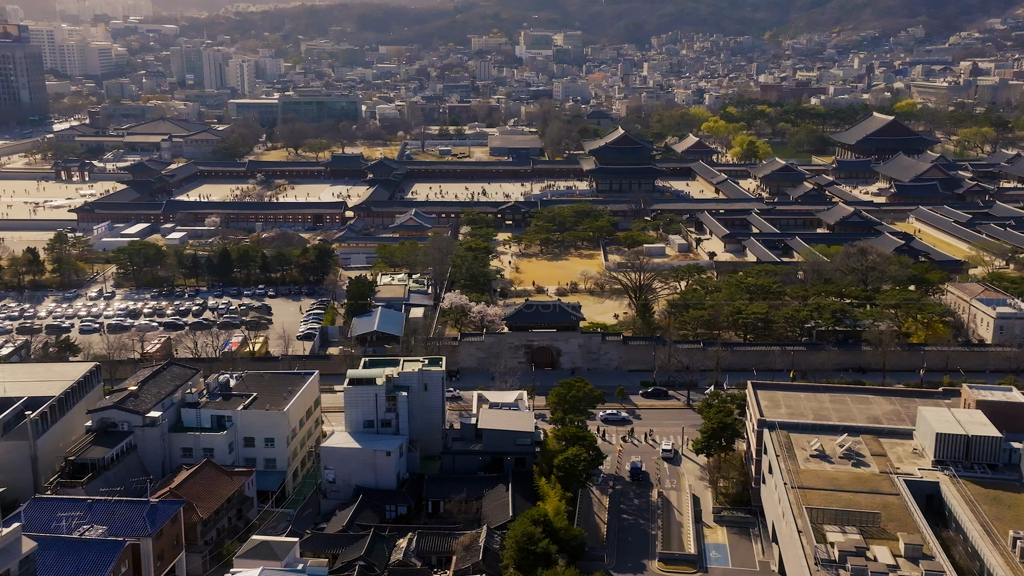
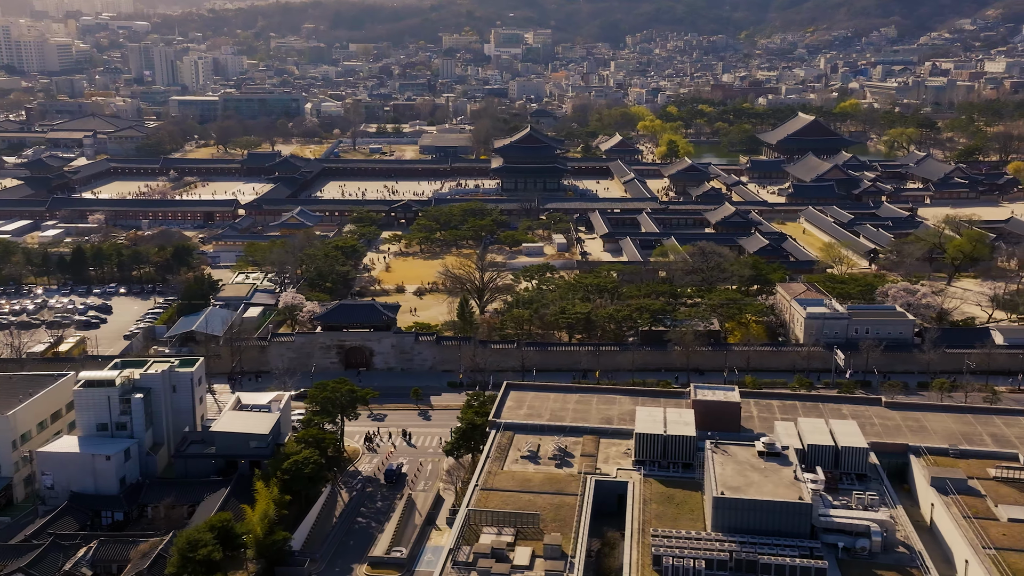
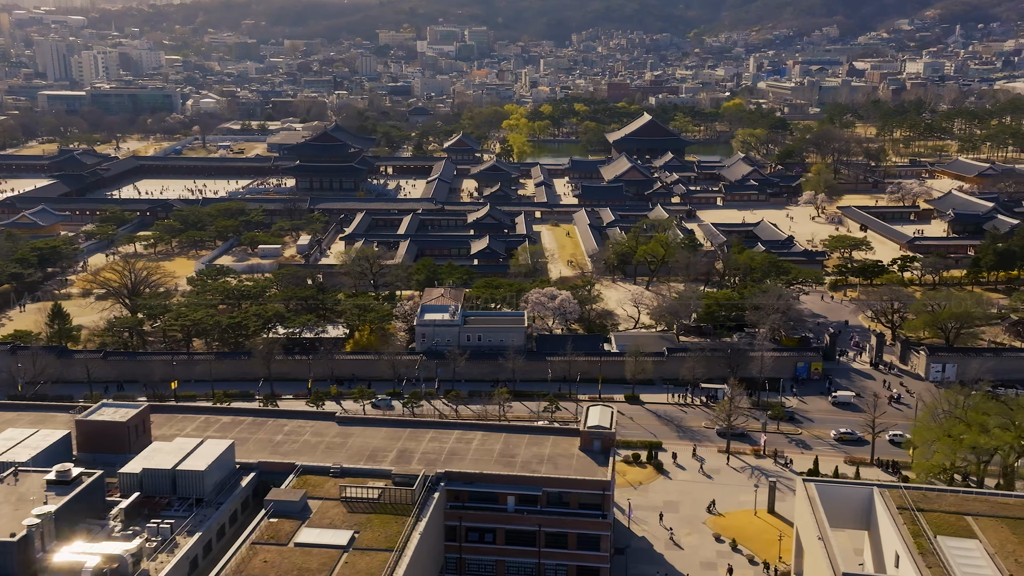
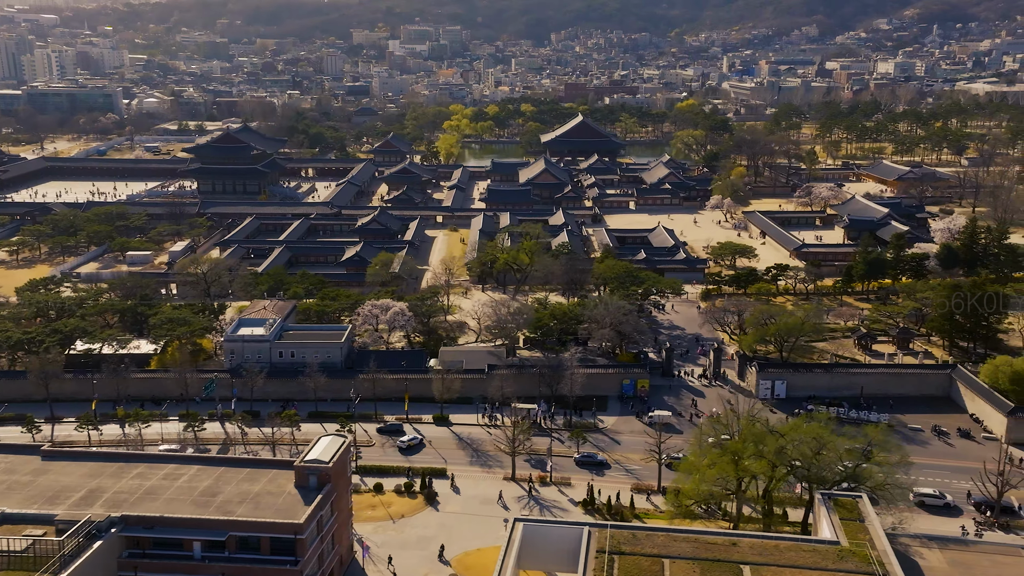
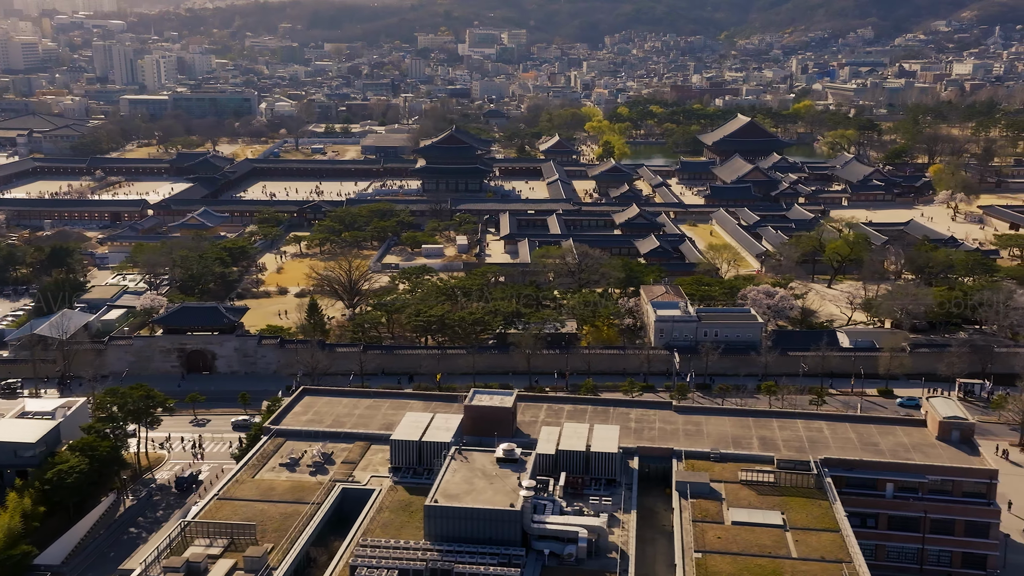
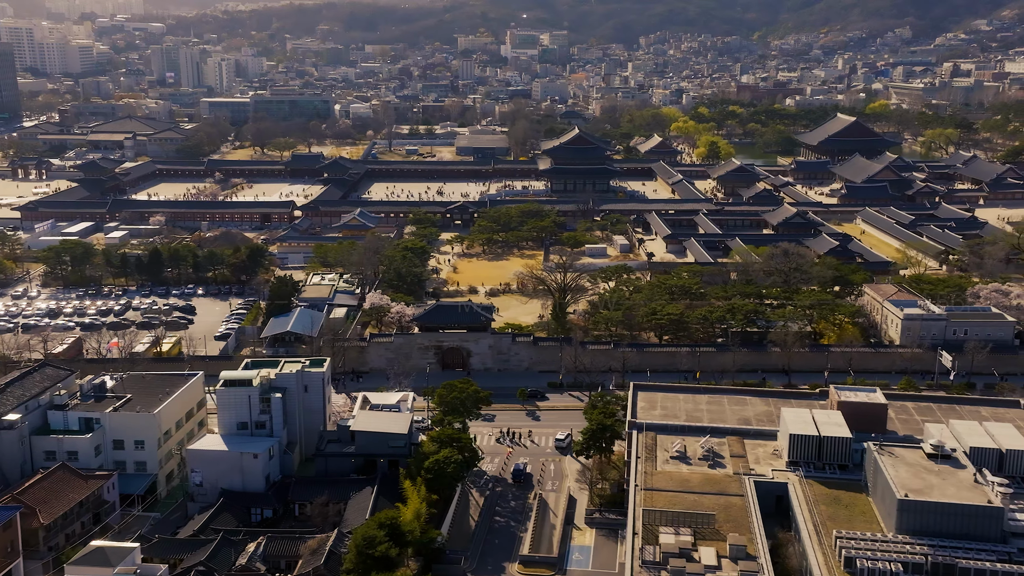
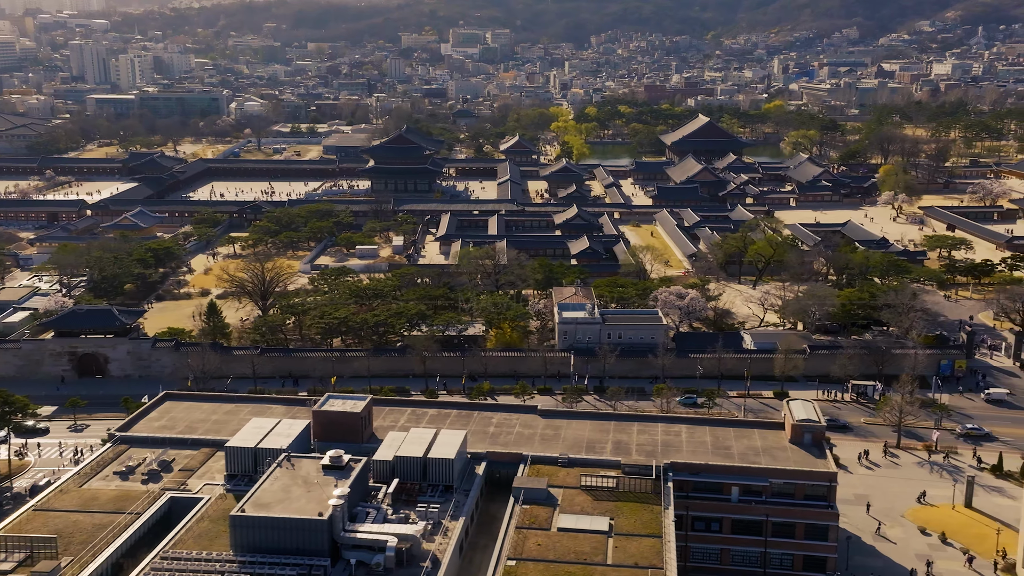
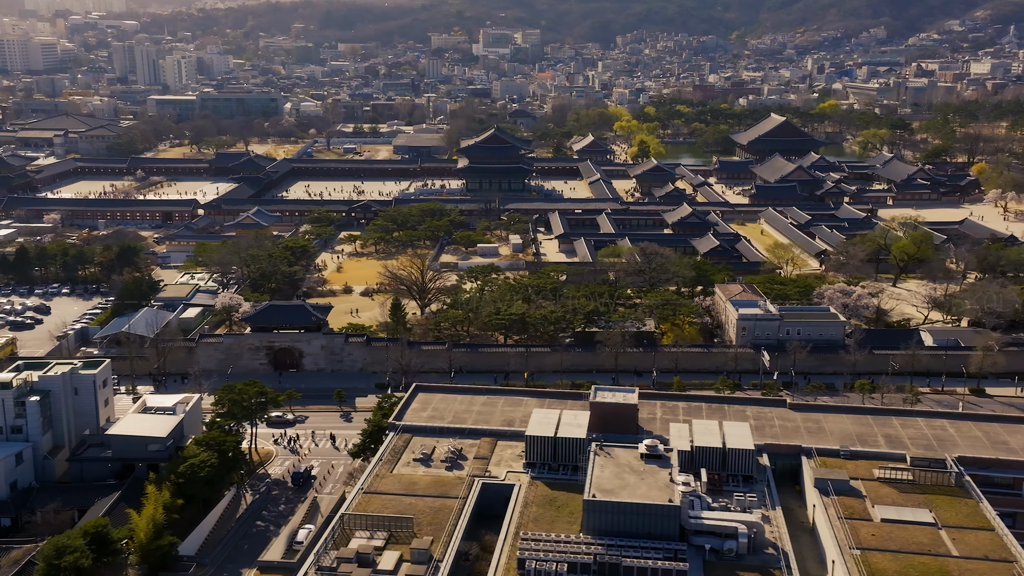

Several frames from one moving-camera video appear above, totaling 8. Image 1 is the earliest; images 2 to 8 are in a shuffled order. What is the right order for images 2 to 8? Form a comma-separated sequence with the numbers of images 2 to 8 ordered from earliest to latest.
6, 2, 8, 5, 7, 3, 4
